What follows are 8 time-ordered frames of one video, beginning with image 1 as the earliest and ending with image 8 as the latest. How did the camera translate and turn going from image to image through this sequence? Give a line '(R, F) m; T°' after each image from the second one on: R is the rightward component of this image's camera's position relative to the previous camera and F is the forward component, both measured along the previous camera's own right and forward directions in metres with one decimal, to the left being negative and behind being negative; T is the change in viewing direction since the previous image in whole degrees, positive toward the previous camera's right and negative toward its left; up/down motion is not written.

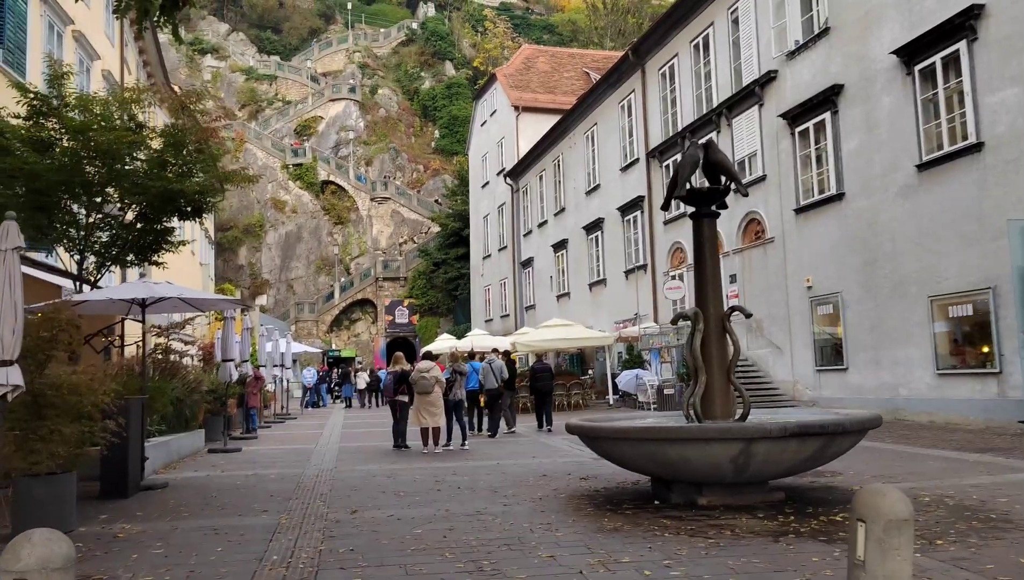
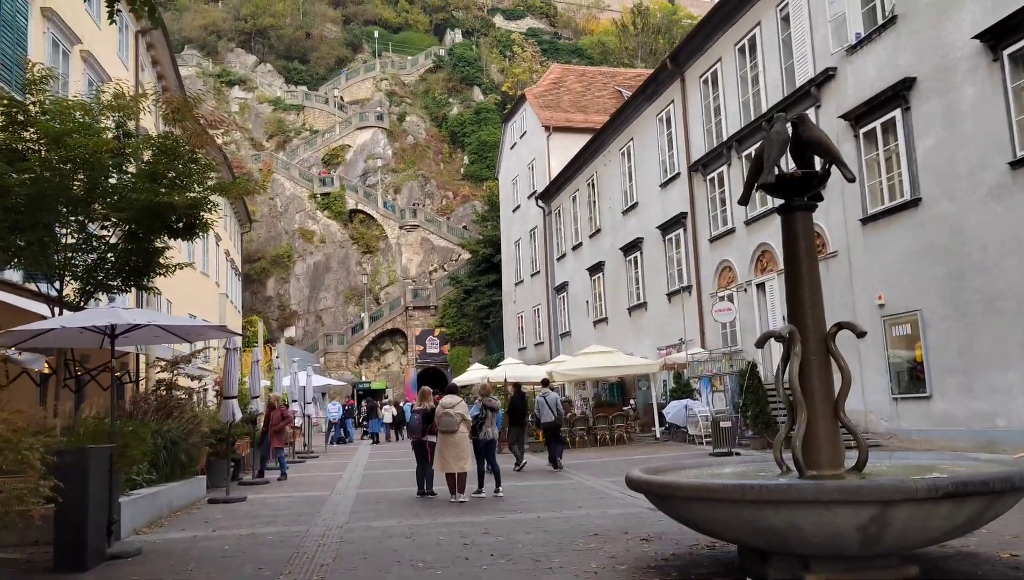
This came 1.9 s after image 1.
(-0.1, +1.6) m; -2°
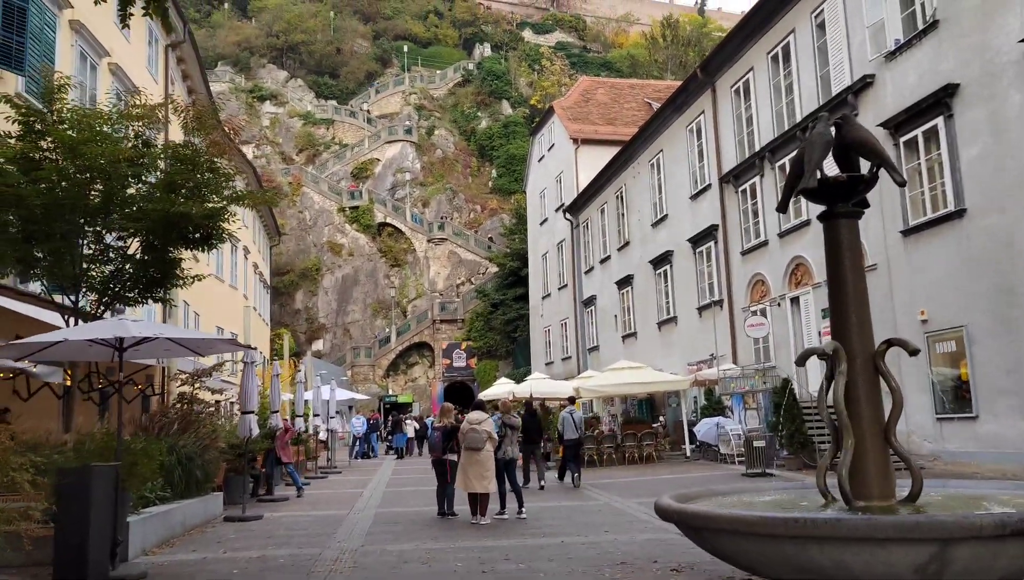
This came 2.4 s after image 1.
(+0.1, +0.4) m; -2°
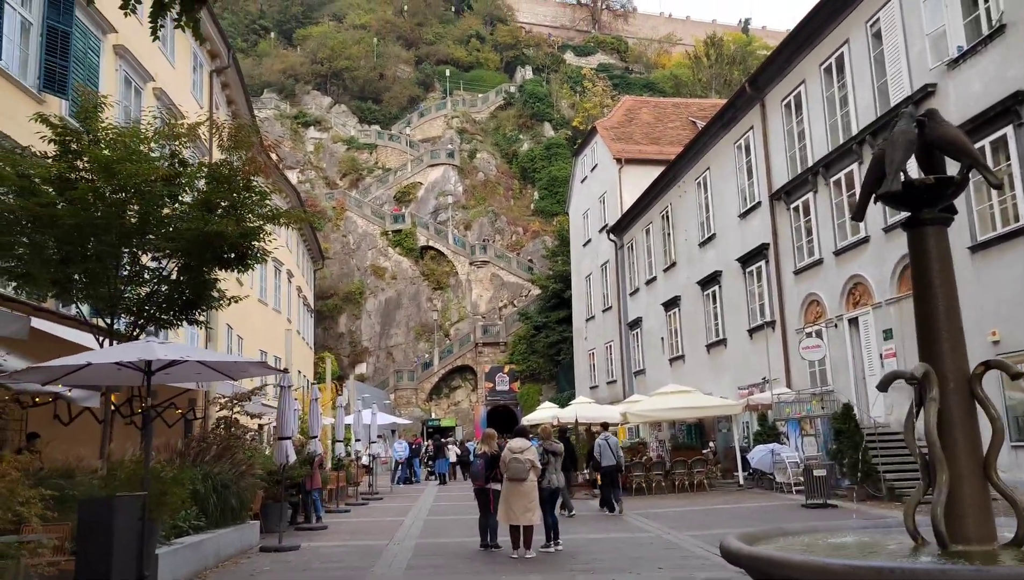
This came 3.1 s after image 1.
(0.0, +0.5) m; -3°
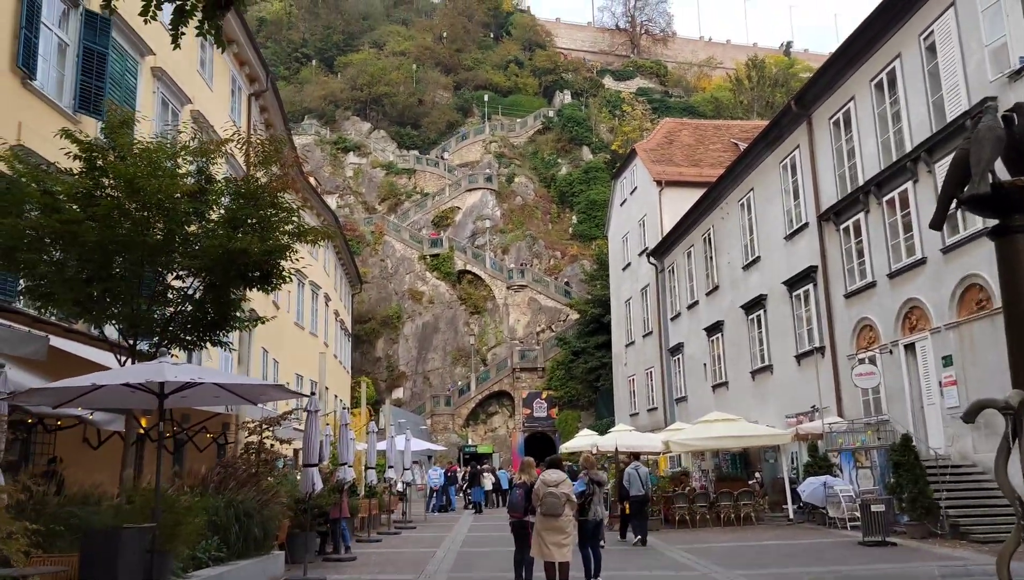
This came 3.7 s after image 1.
(0.0, +0.5) m; -3°
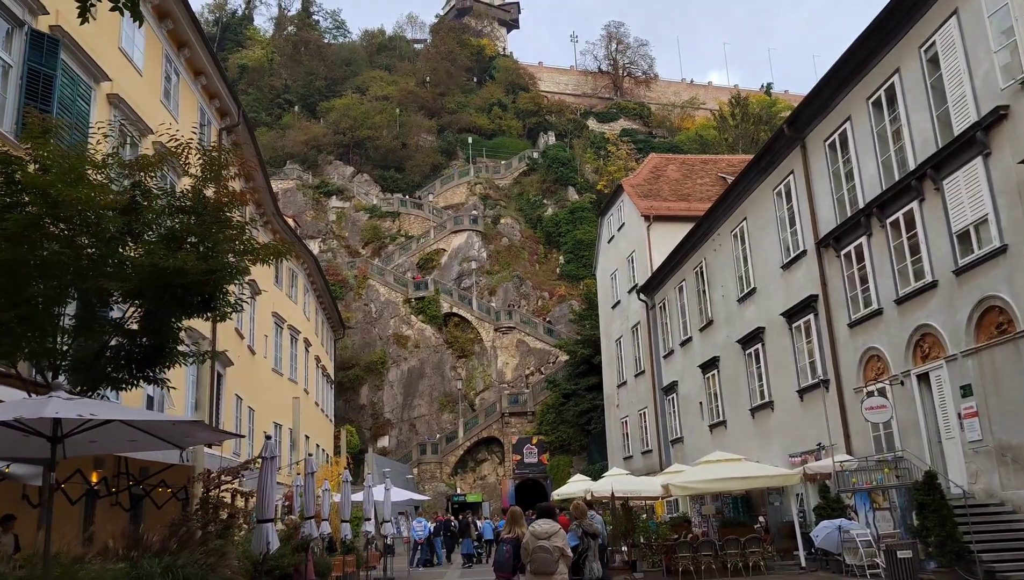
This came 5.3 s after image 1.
(+0.1, +1.2) m; +1°
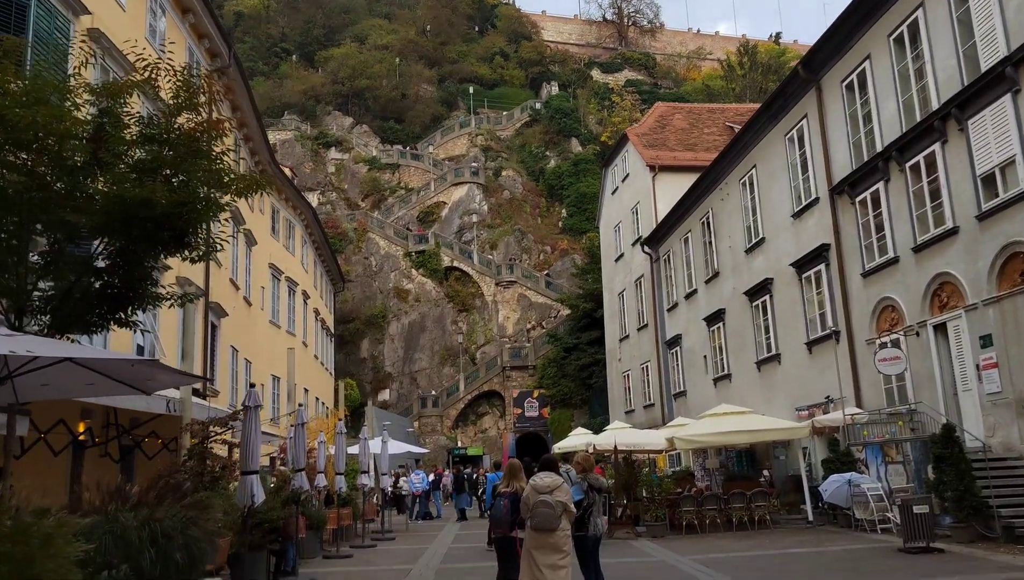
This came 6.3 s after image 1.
(0.0, +0.6) m; 0°
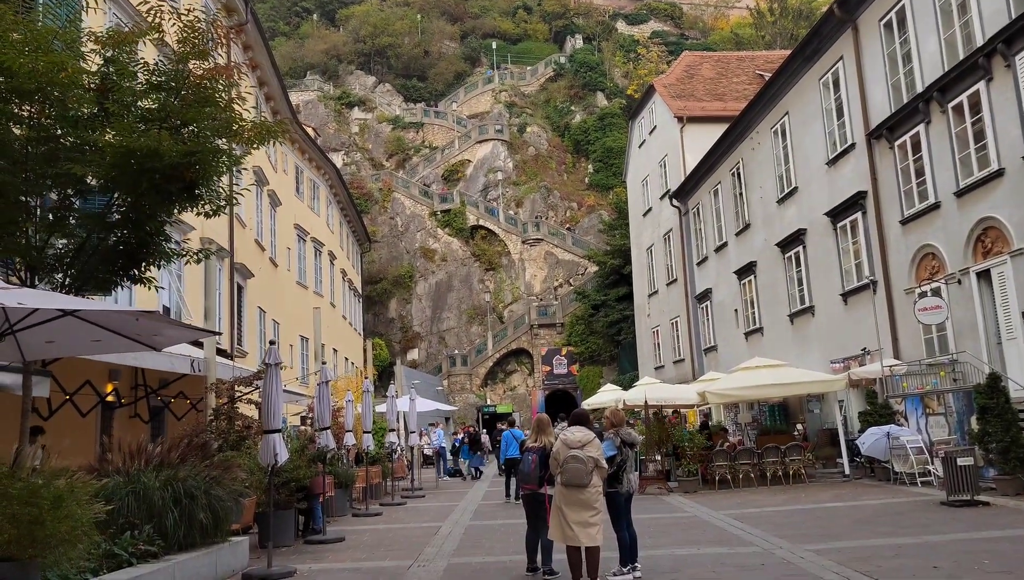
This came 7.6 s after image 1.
(0.0, +0.3) m; -2°
